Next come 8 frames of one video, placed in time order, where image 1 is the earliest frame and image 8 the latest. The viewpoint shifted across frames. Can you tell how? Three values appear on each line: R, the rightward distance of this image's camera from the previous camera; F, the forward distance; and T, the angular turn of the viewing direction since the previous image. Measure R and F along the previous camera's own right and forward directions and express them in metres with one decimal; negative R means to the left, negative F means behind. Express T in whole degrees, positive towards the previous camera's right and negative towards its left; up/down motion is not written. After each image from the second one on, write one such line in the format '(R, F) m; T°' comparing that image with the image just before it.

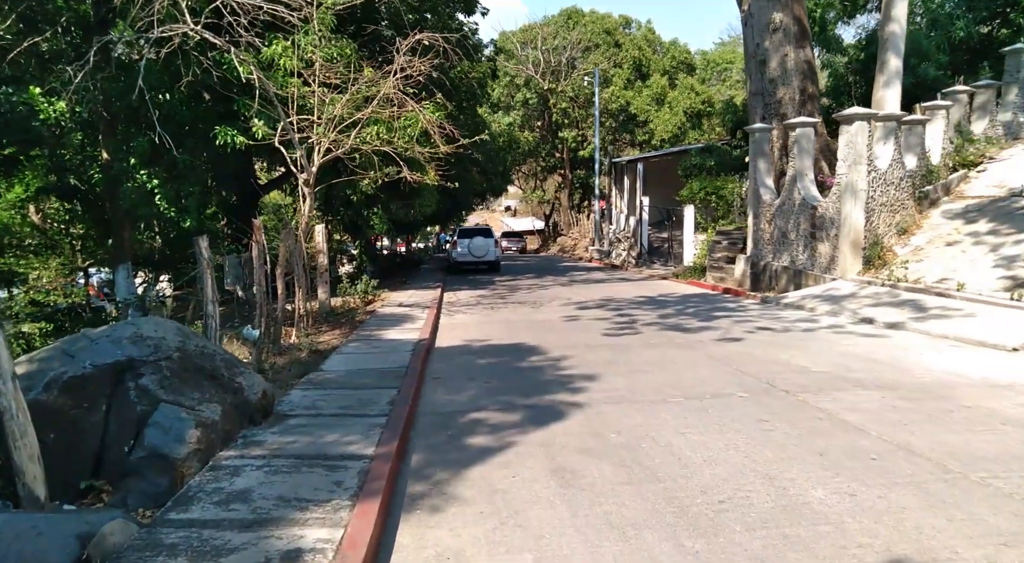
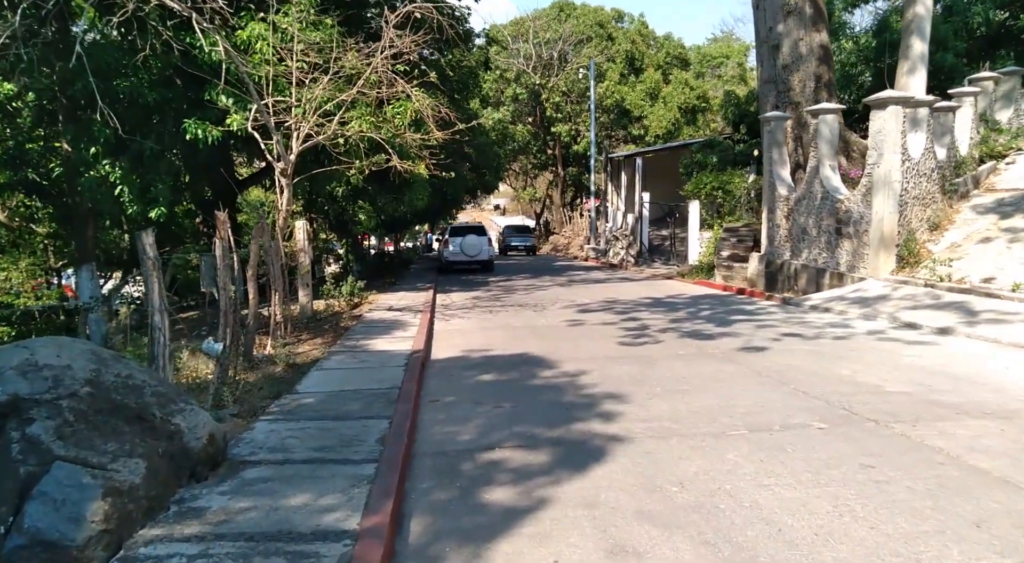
(-0.2, +1.4) m; +1°
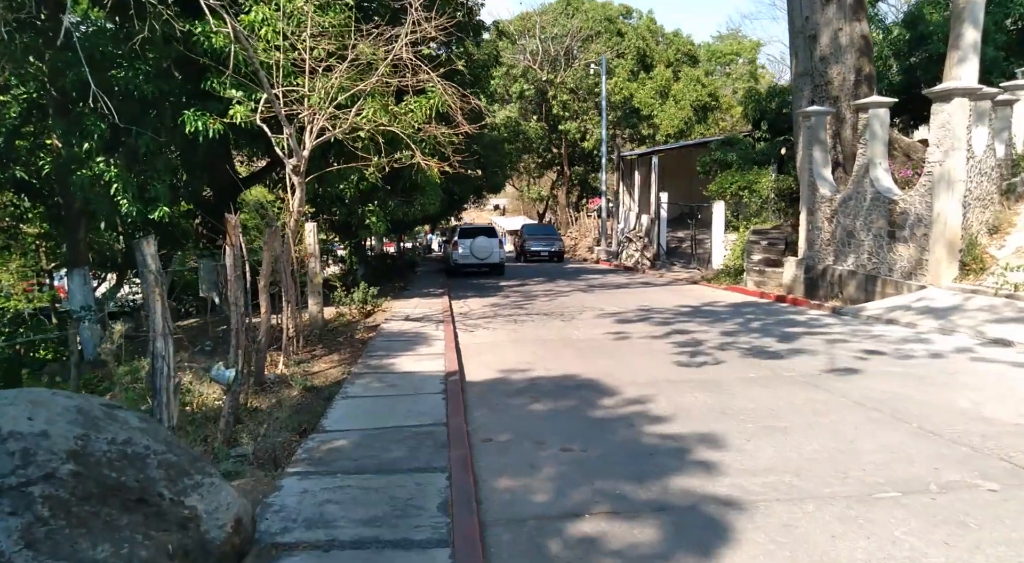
(-0.5, +1.1) m; 0°
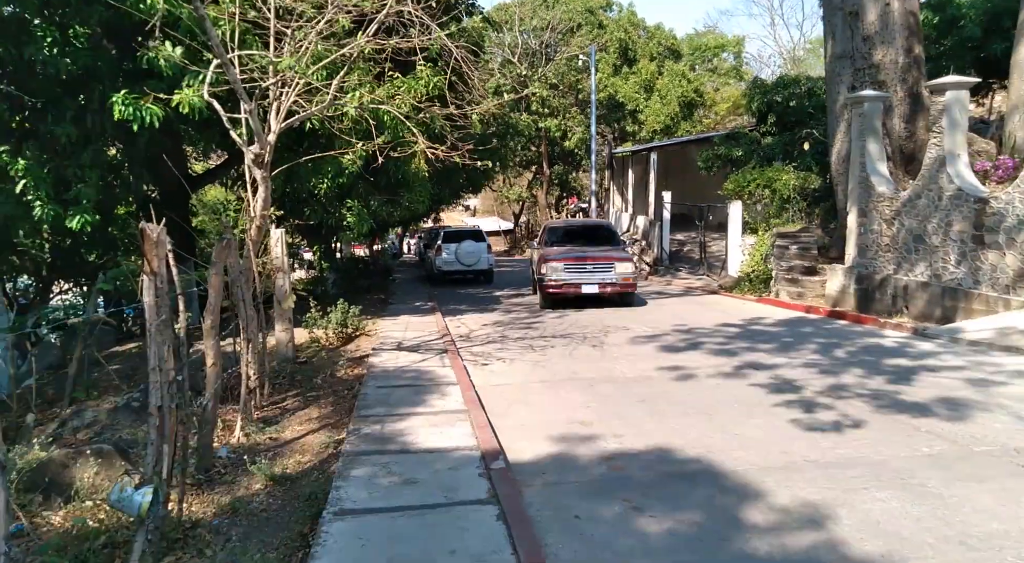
(-0.7, +2.6) m; +2°
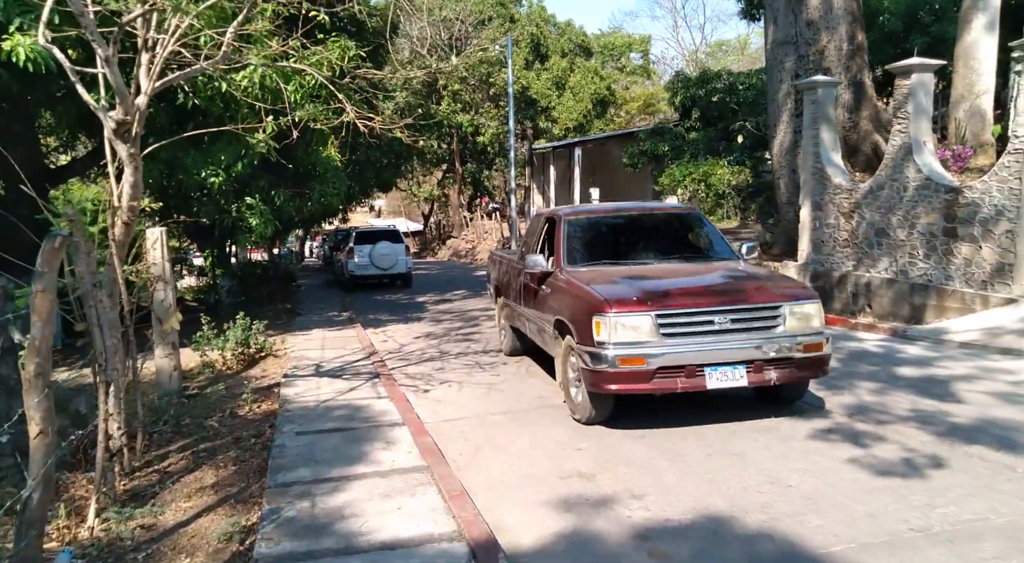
(-0.4, +1.8) m; +7°
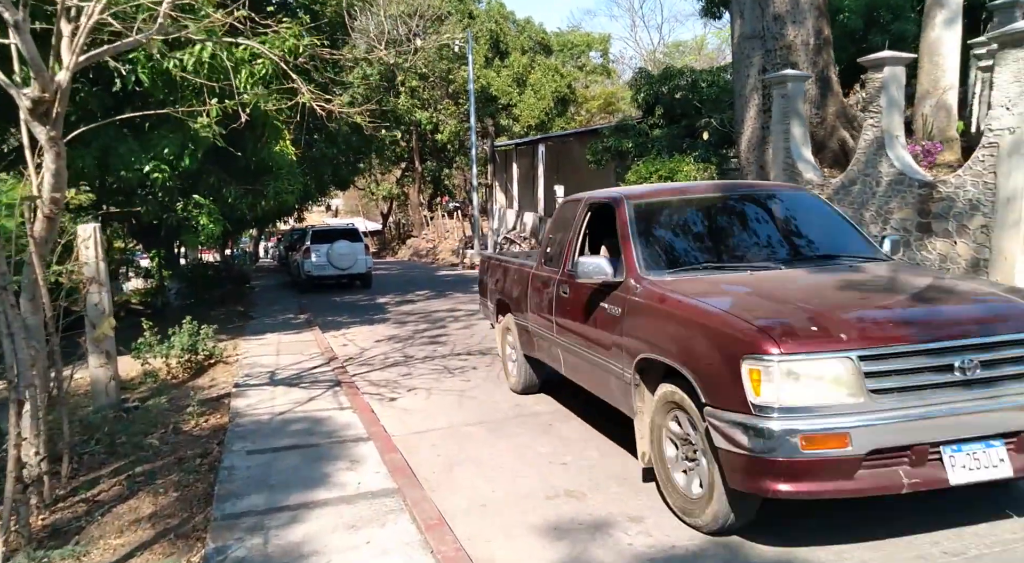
(-0.1, +0.5) m; +3°
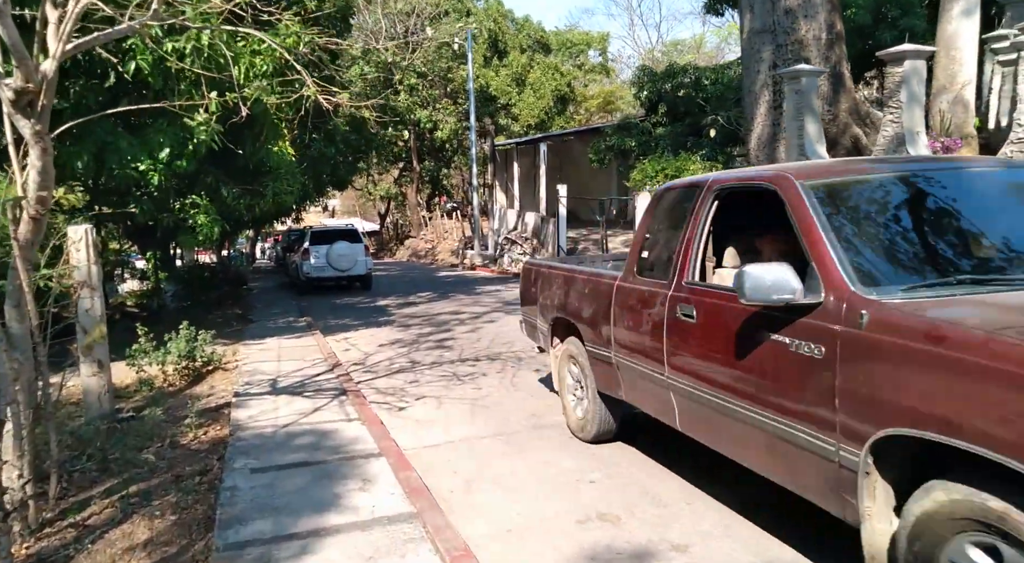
(-0.2, +0.4) m; 0°
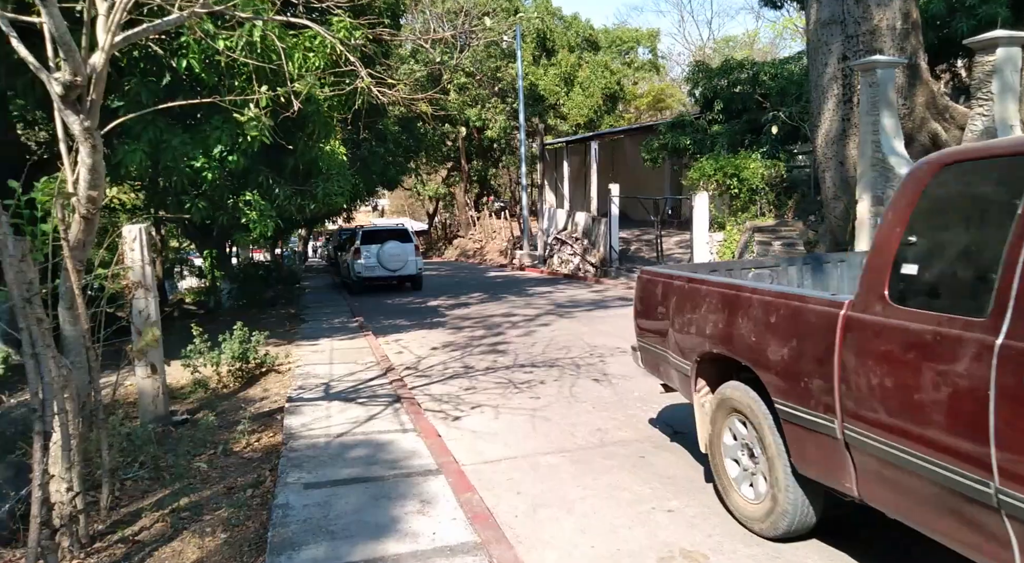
(-0.1, +0.3) m; -3°
